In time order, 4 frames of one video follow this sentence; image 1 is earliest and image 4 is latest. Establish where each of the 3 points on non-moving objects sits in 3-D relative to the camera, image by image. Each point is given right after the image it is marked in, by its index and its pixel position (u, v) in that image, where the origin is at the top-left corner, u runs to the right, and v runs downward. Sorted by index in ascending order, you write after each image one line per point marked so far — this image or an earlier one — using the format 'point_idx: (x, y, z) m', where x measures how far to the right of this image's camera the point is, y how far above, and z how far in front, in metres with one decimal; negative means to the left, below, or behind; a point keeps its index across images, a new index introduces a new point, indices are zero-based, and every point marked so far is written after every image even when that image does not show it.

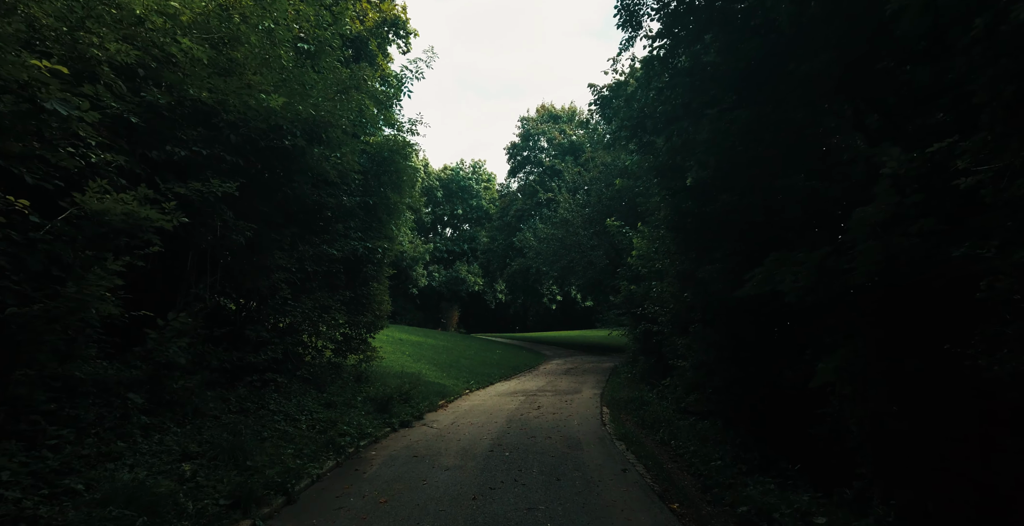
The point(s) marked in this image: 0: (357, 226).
0: (-3.6, +0.9, +13.2) m
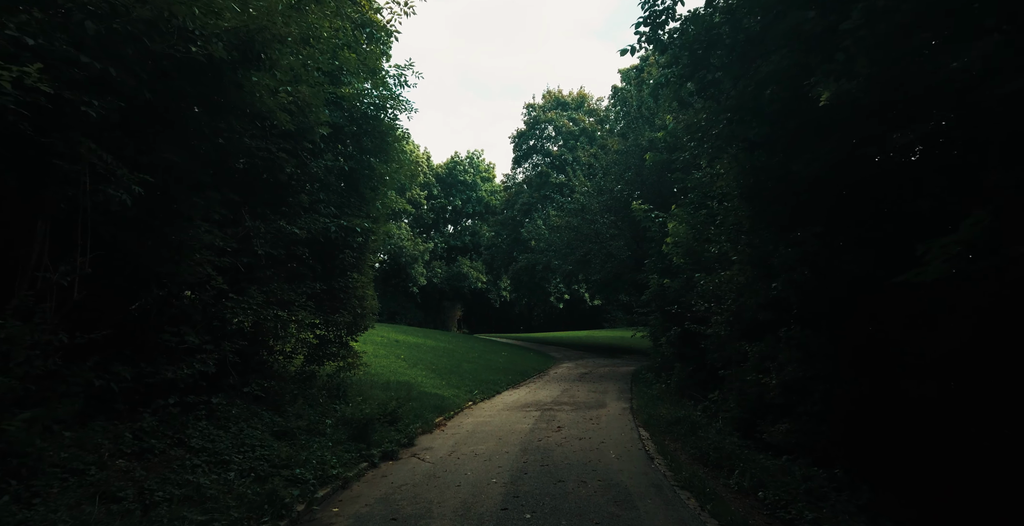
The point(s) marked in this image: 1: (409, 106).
0: (-3.3, +1.2, +10.4) m
1: (-2.2, +3.4, +12.6) m
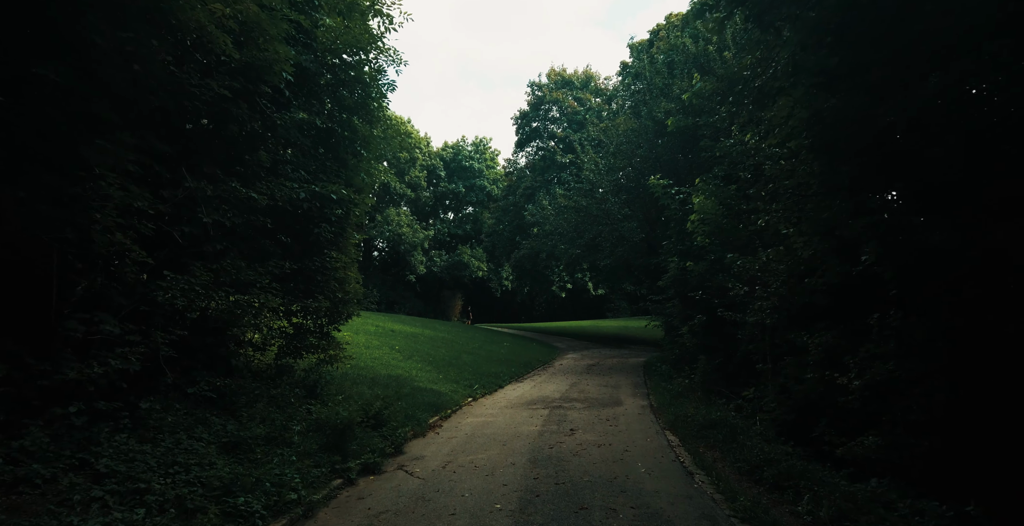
0: (-3.2, +1.5, +8.8) m
1: (-2.1, +3.8, +10.8) m
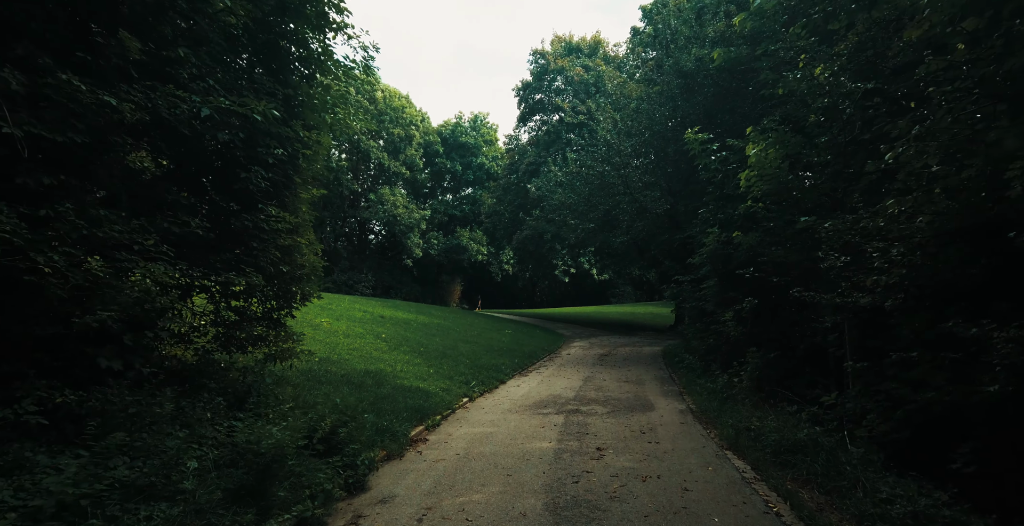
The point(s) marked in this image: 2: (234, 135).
0: (-3.1, +2.0, +6.0) m
1: (-2.0, +4.3, +8.0) m
2: (-2.9, +1.3, +6.2) m
